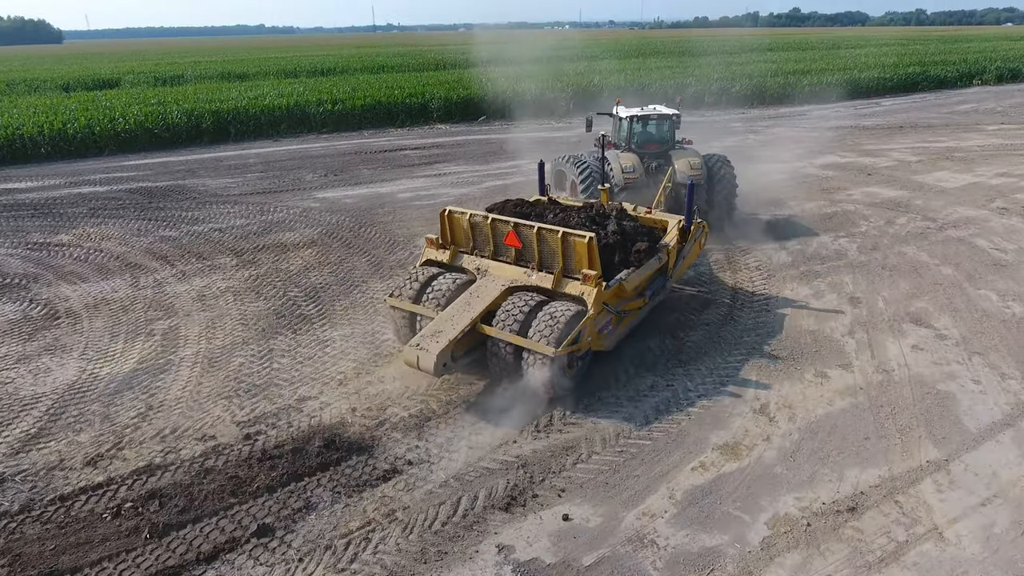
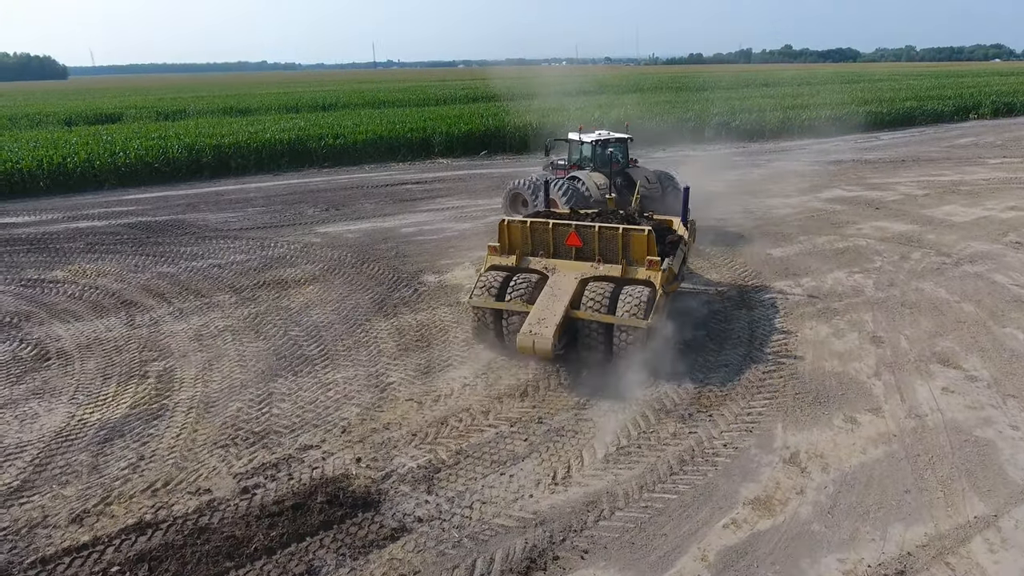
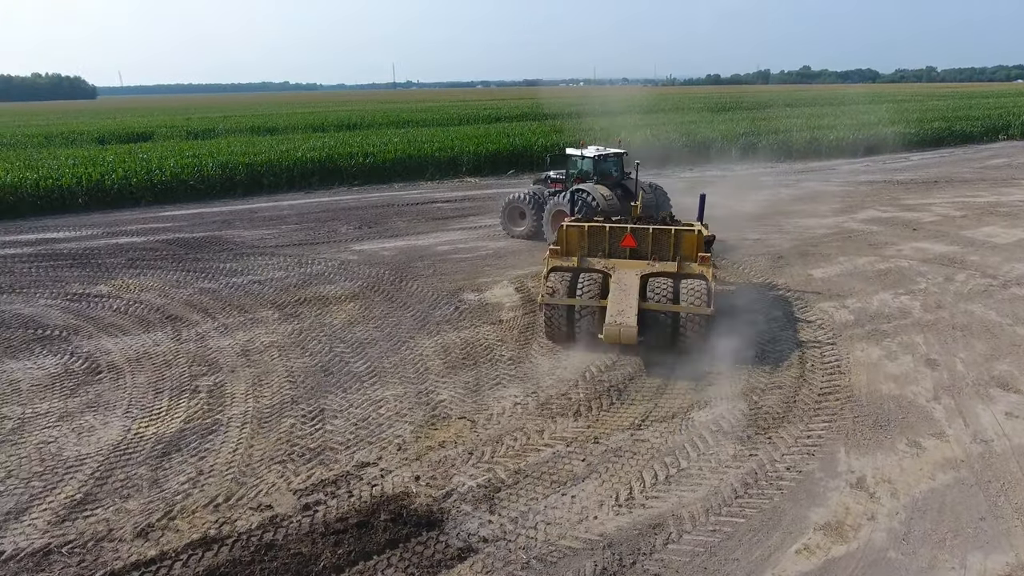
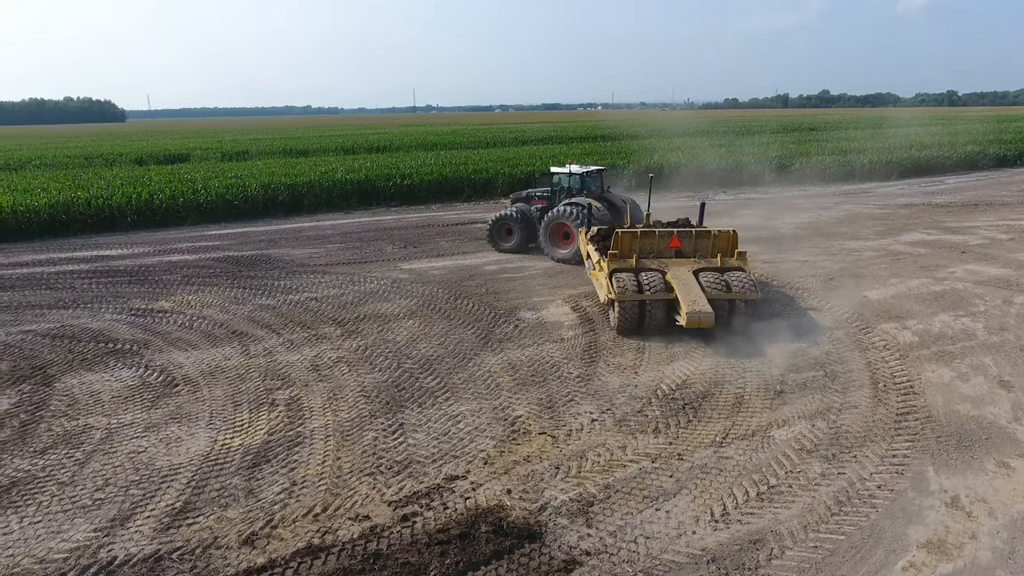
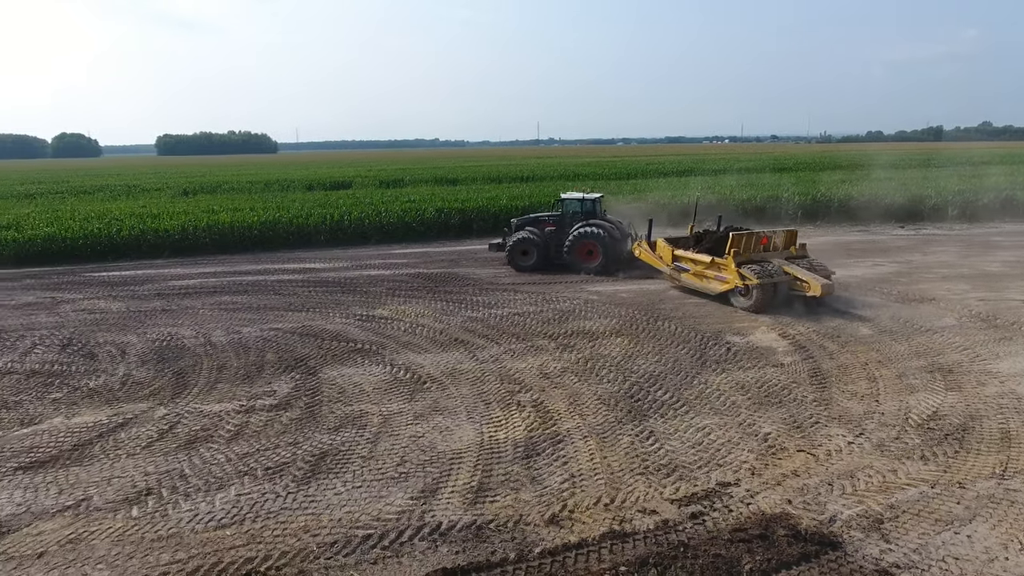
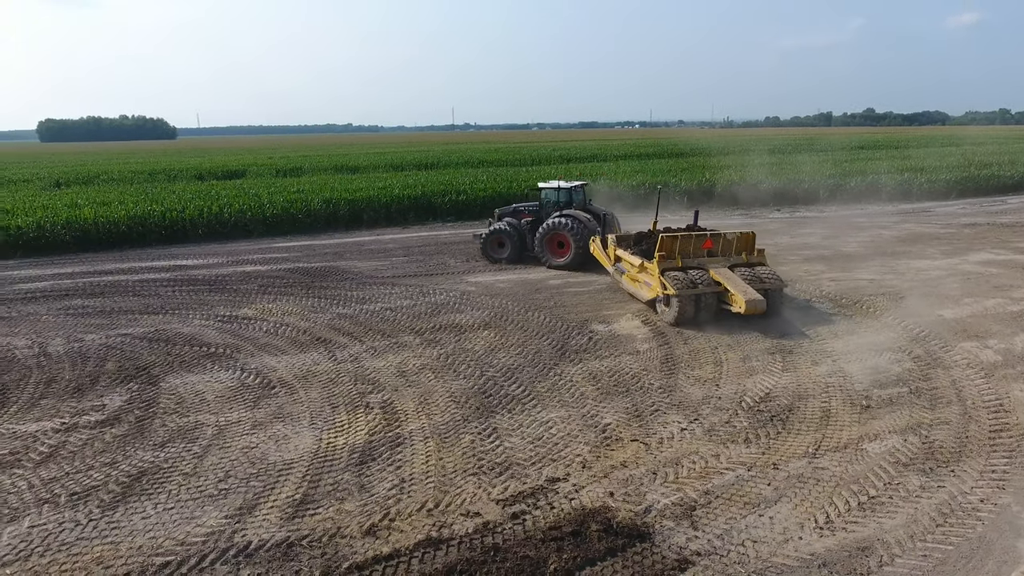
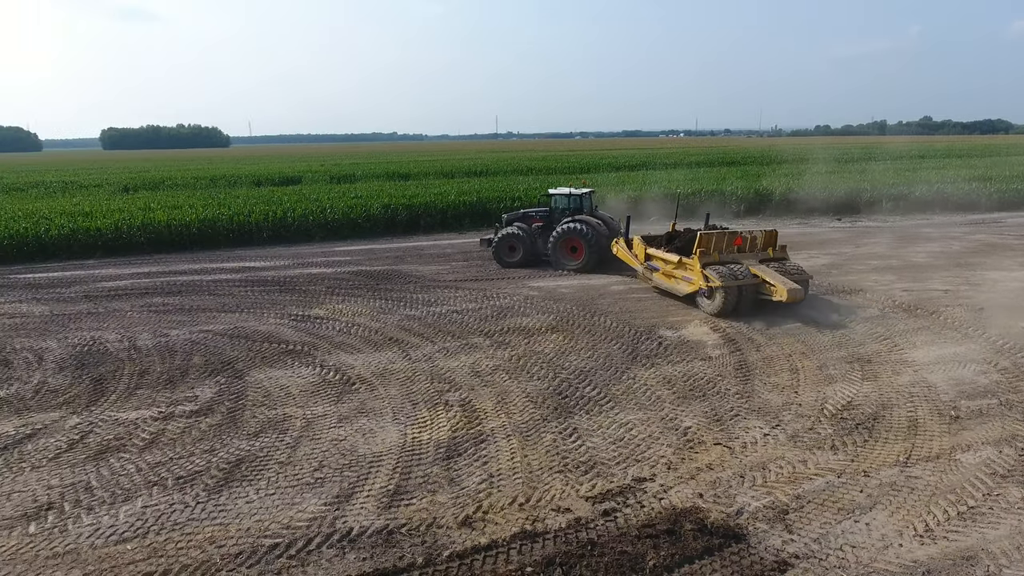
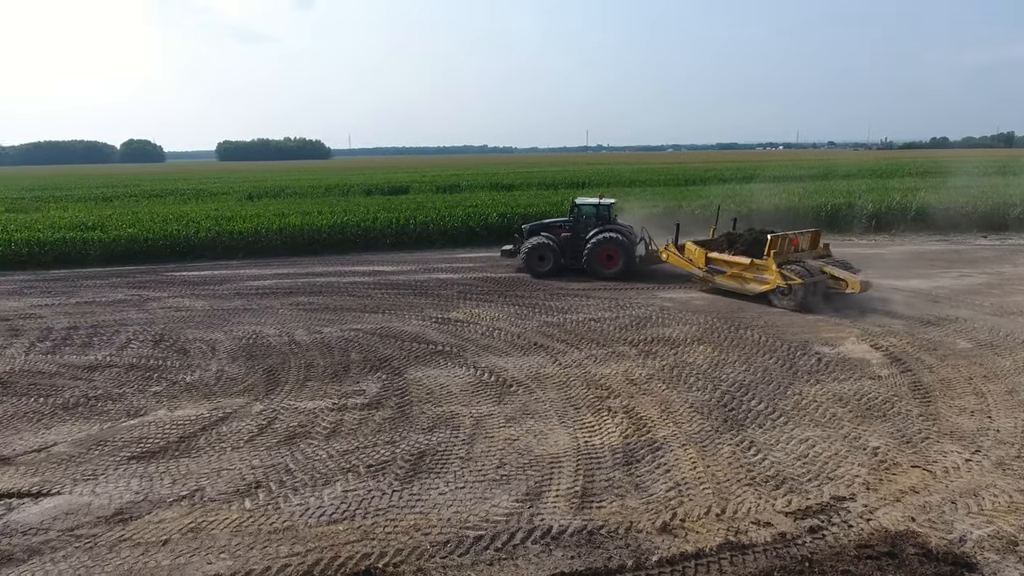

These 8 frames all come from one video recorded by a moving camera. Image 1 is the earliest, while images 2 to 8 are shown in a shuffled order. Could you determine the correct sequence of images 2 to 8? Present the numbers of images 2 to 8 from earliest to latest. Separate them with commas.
2, 3, 4, 6, 7, 5, 8
